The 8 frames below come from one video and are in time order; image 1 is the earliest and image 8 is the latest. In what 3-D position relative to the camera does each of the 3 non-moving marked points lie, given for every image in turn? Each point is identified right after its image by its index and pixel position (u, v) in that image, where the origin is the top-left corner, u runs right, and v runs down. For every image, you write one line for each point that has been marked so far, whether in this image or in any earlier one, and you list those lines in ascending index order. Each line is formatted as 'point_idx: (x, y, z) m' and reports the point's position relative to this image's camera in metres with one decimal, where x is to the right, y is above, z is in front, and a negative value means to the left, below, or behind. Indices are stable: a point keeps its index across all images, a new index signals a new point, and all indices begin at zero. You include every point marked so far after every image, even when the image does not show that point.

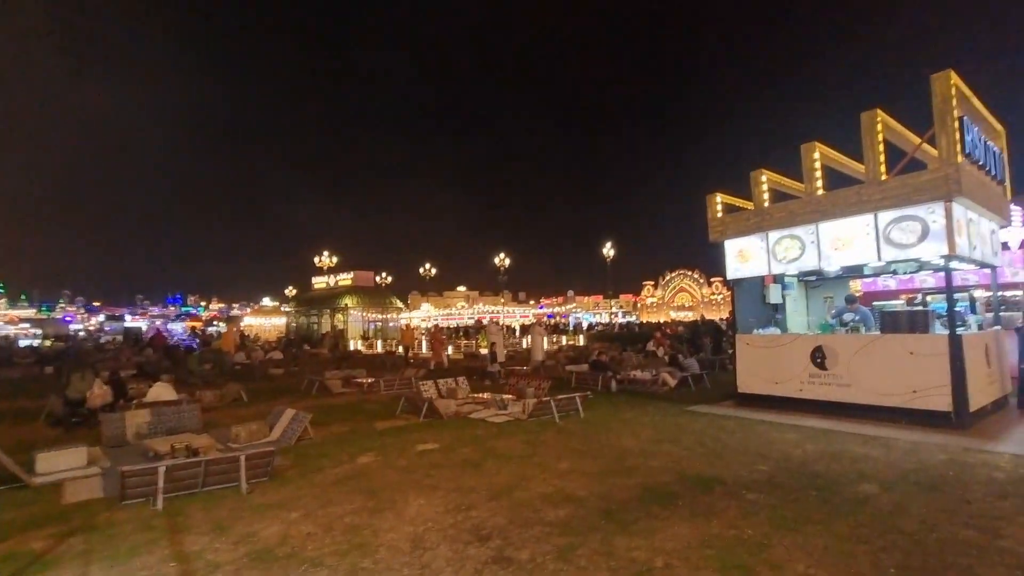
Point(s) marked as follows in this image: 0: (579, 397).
0: (+1.2, -1.9, +9.9) m
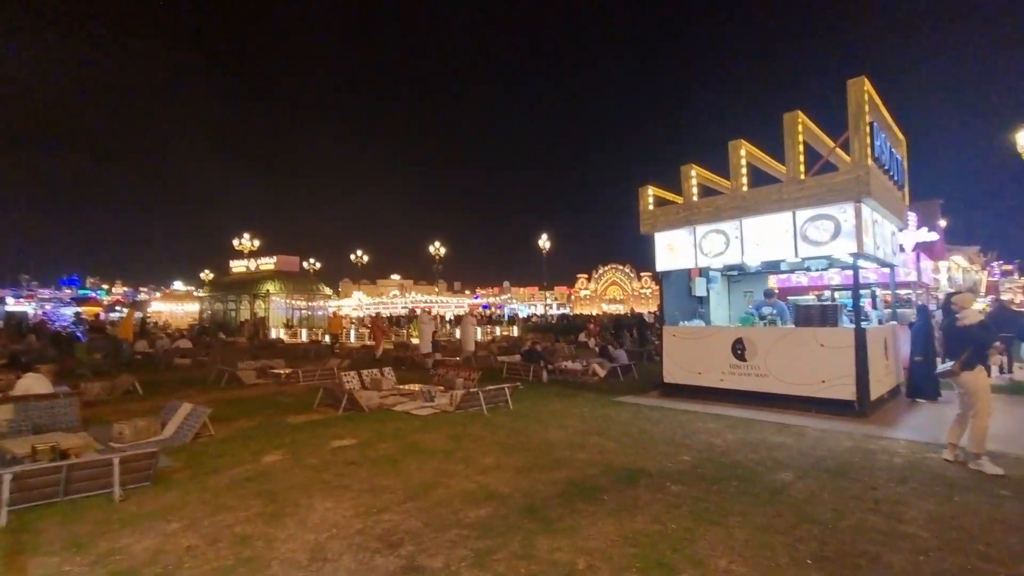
0: (-0.1, -1.8, +9.7) m
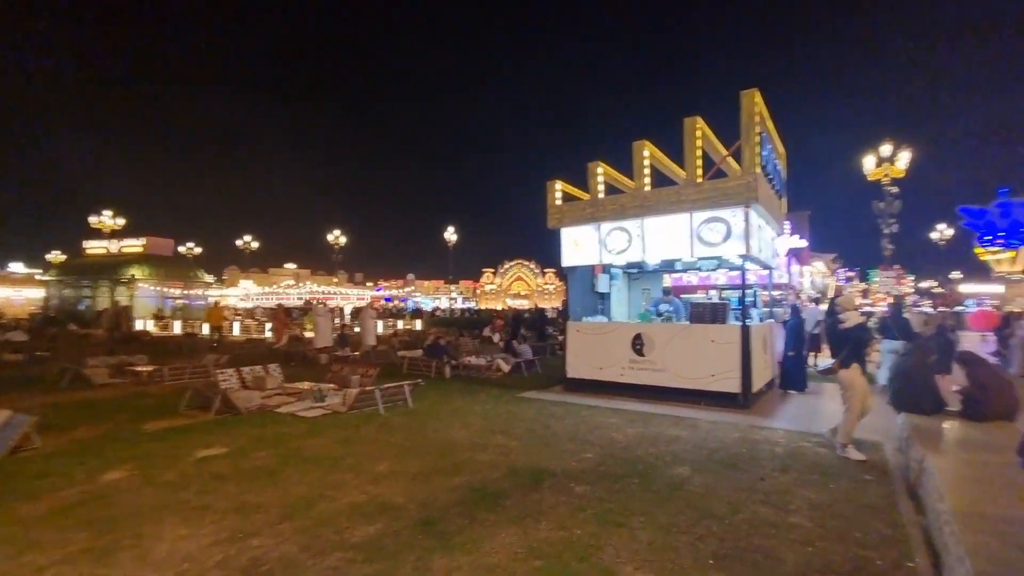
0: (-1.7, -1.6, +9.2) m
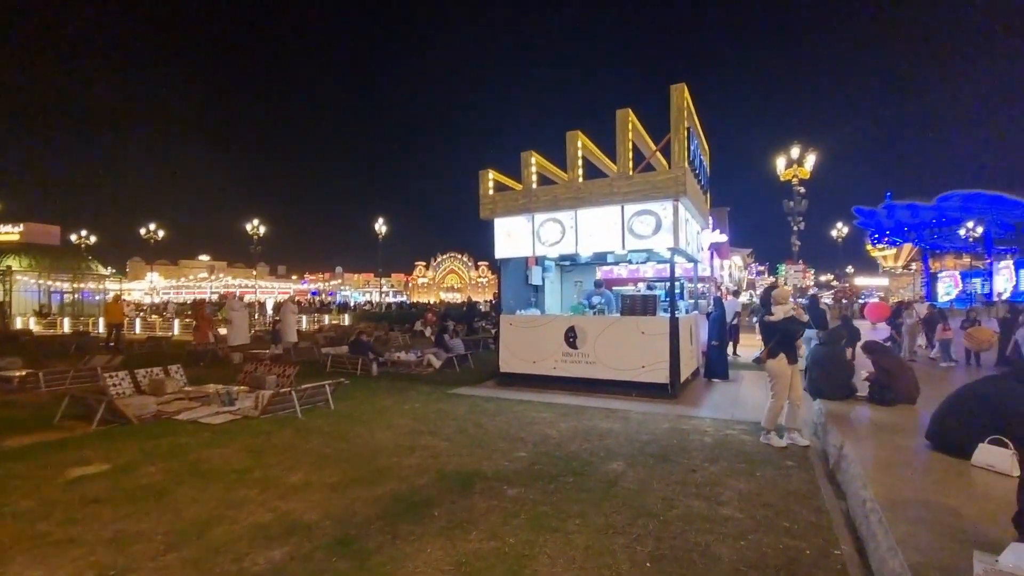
0: (-2.8, -1.5, +8.6) m
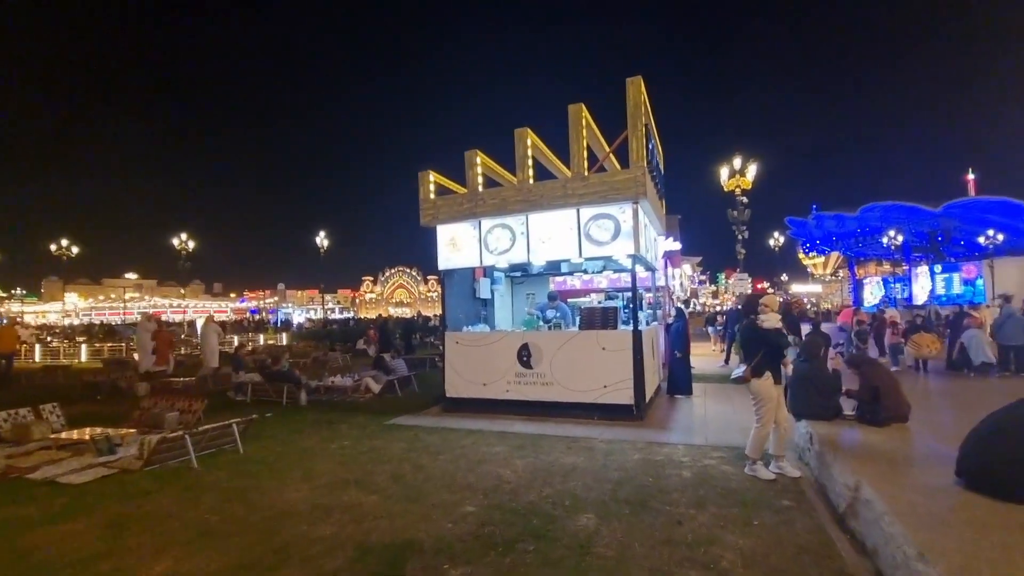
0: (-3.5, -1.8, +7.2) m
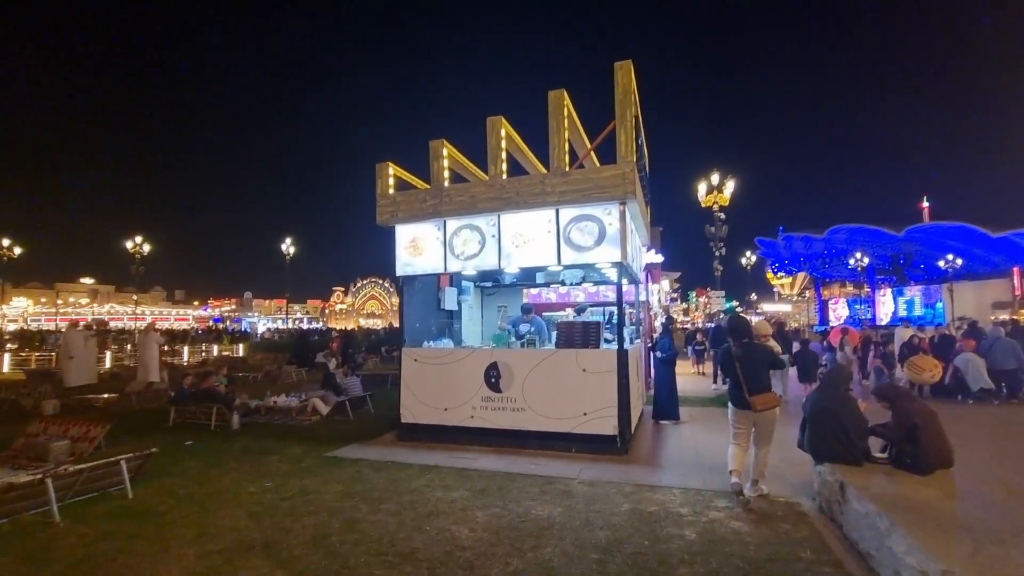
0: (-3.9, -1.8, +5.6) m
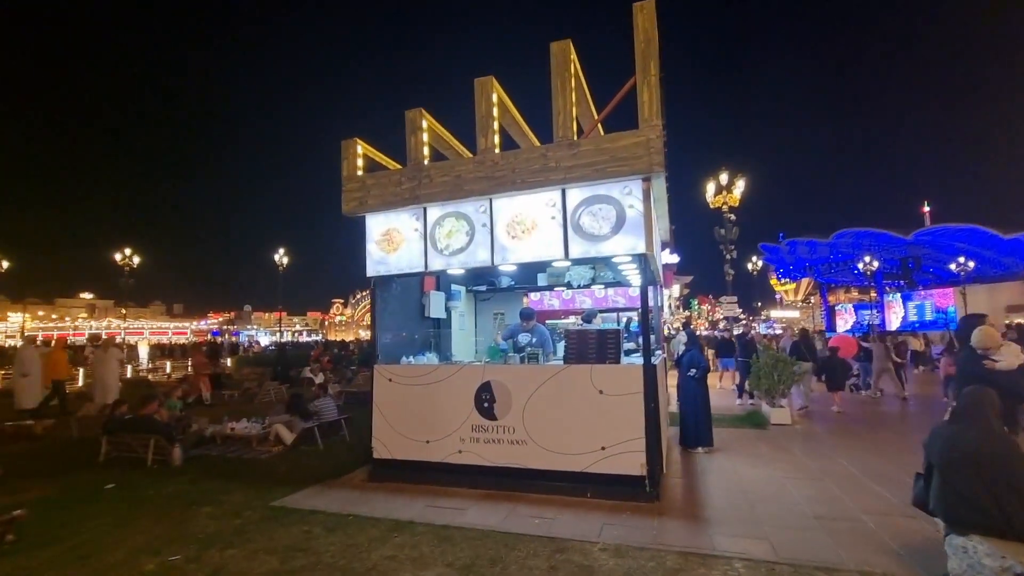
0: (-4.0, -1.8, +3.9) m
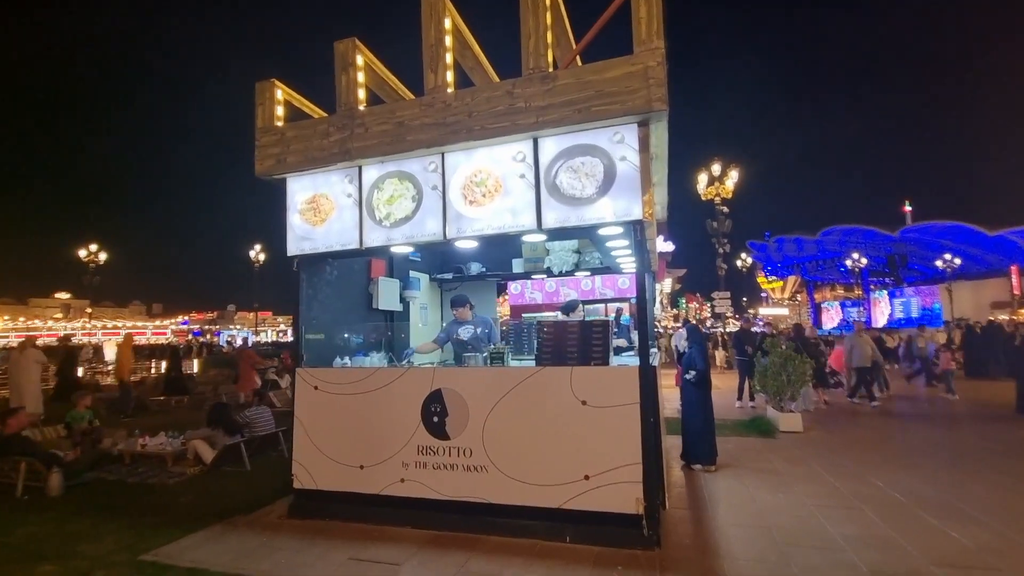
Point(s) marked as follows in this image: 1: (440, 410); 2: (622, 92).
0: (-4.3, -1.6, +2.2) m
1: (-0.7, -1.2, +5.3) m
2: (+1.0, +1.7, +4.9) m
